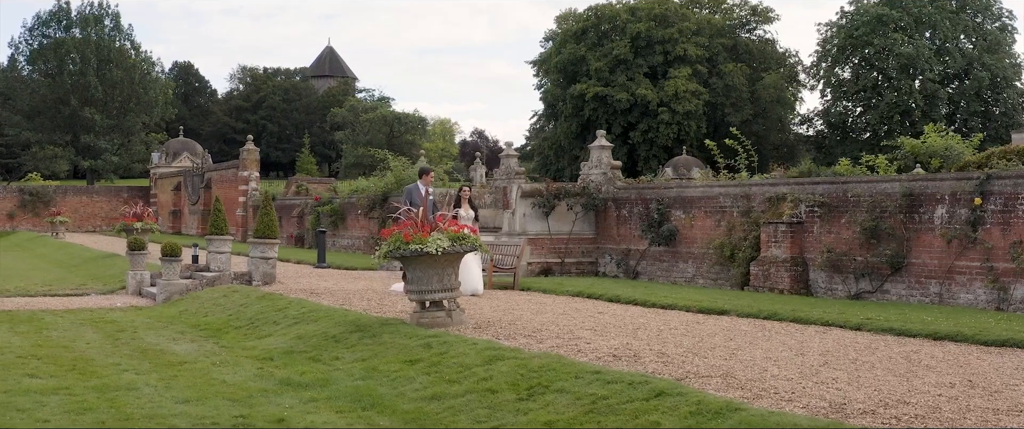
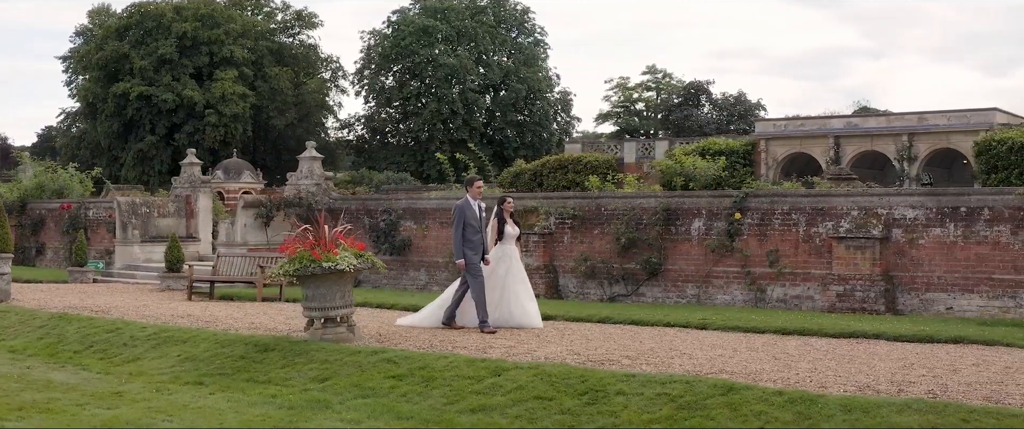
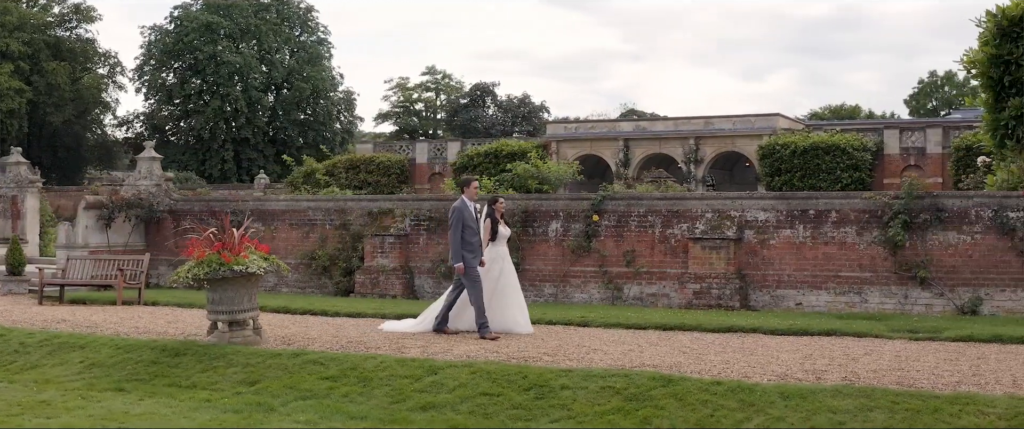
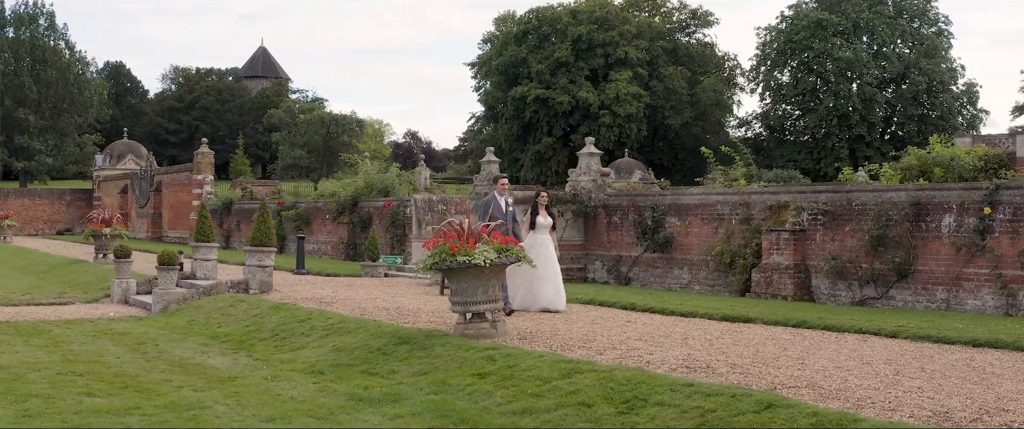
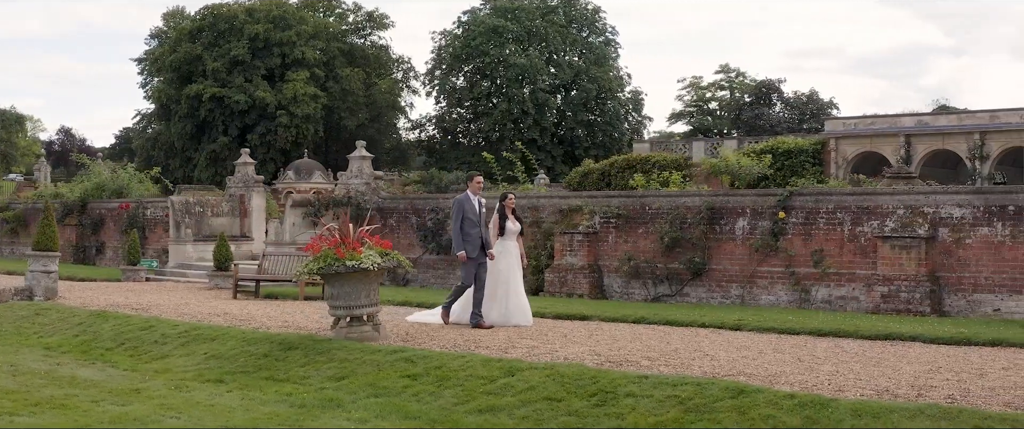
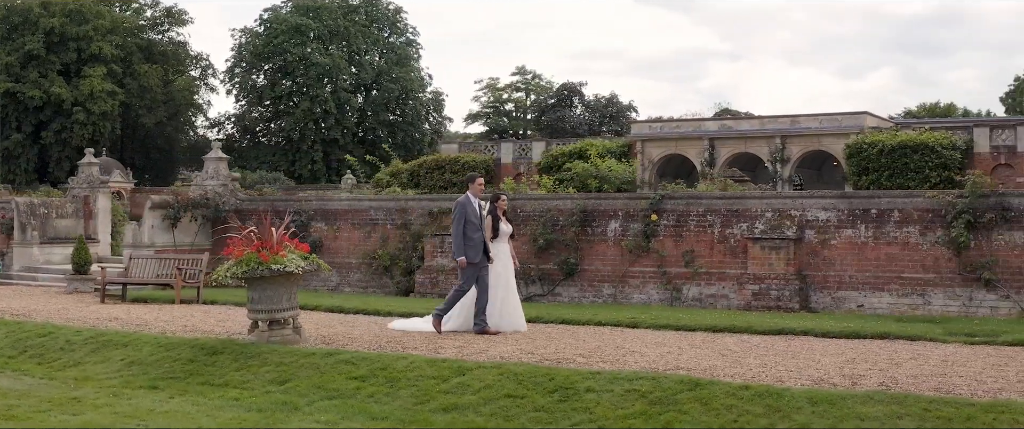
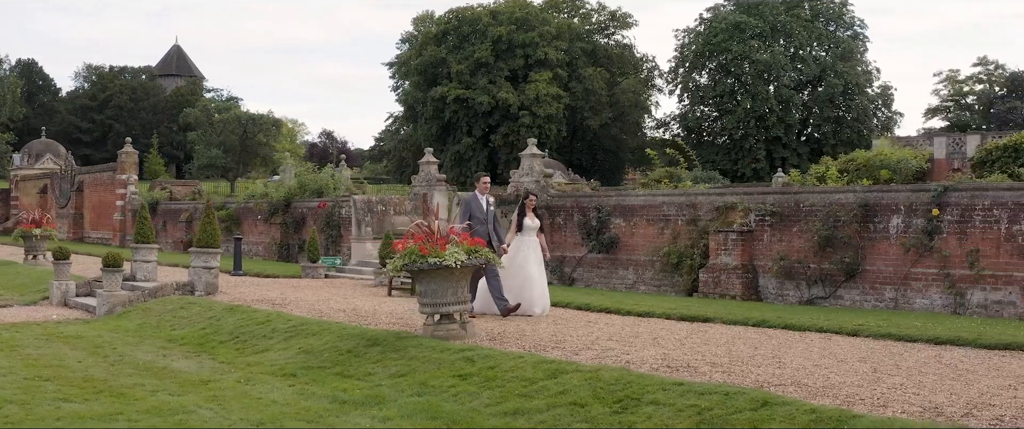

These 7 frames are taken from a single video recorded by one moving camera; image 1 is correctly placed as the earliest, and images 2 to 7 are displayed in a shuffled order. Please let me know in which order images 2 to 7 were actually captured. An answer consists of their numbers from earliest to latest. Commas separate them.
4, 7, 5, 2, 6, 3
